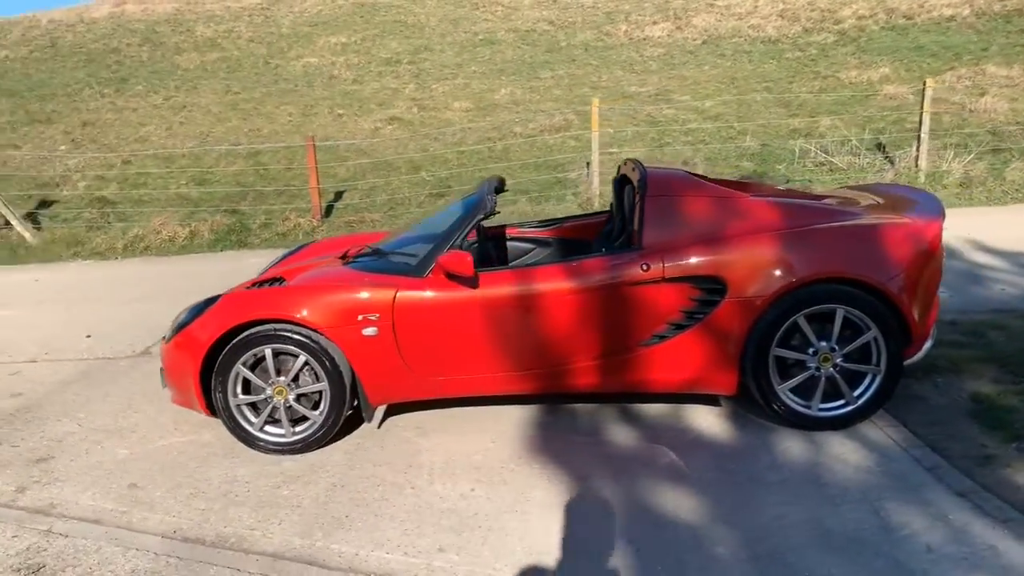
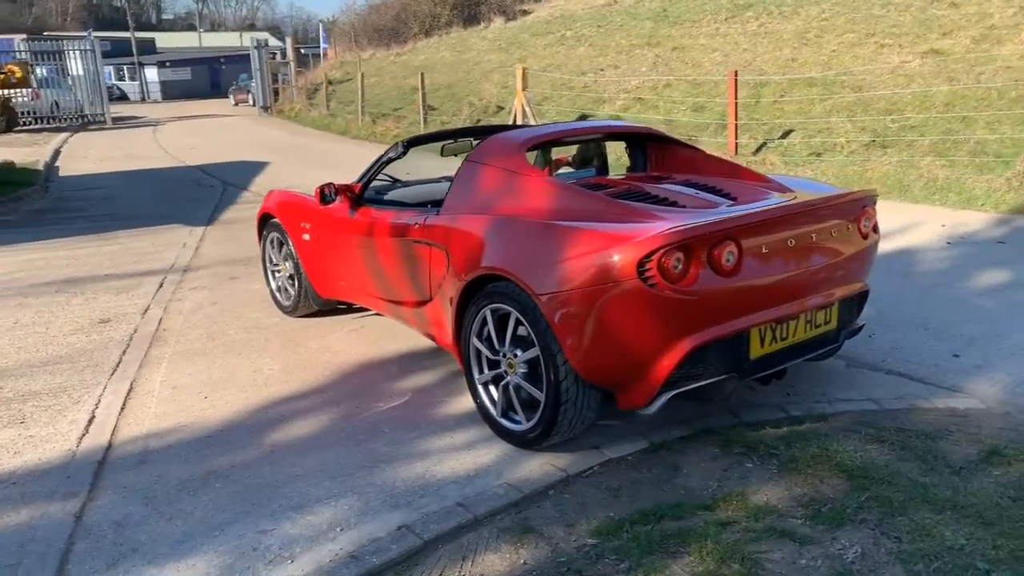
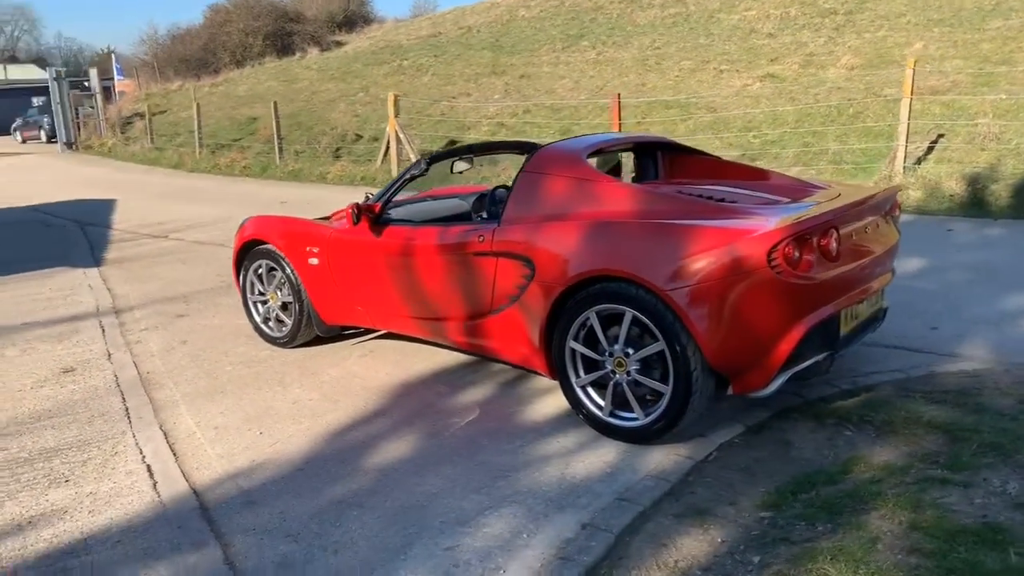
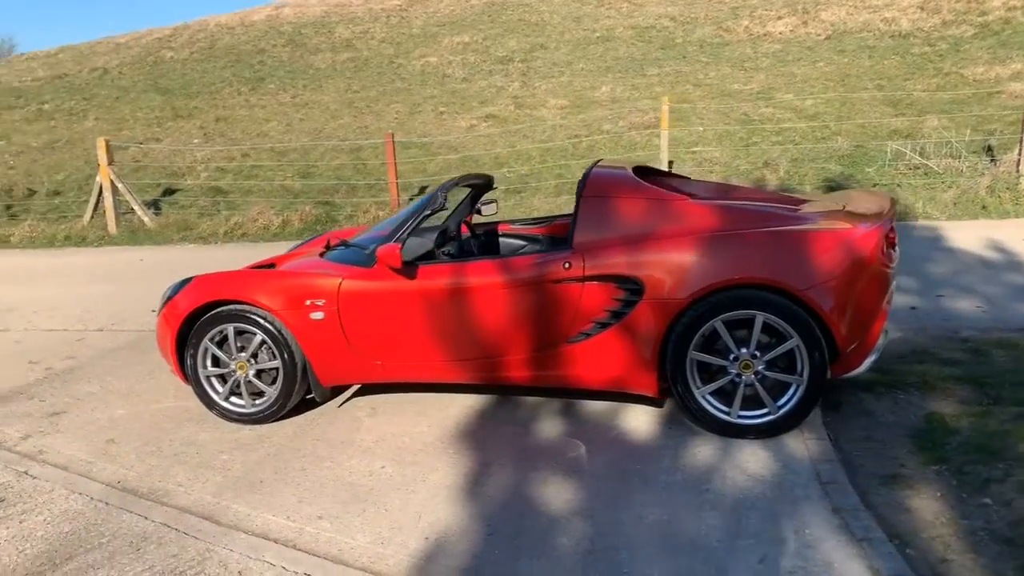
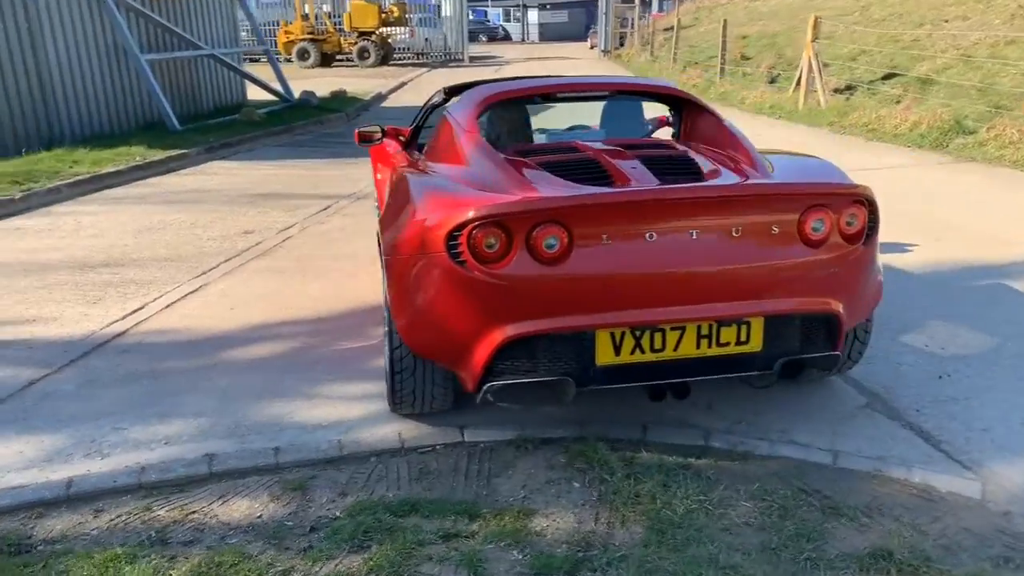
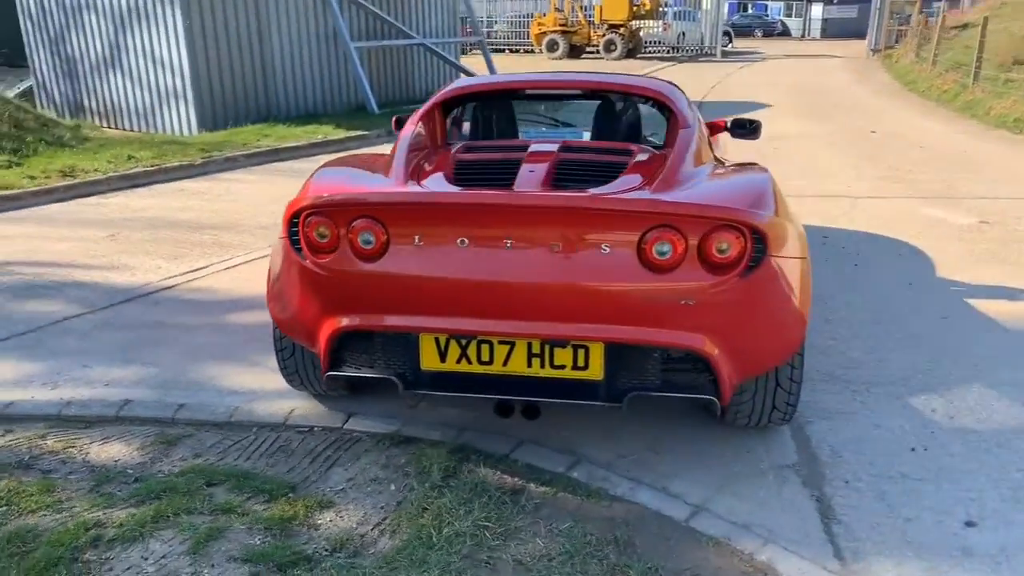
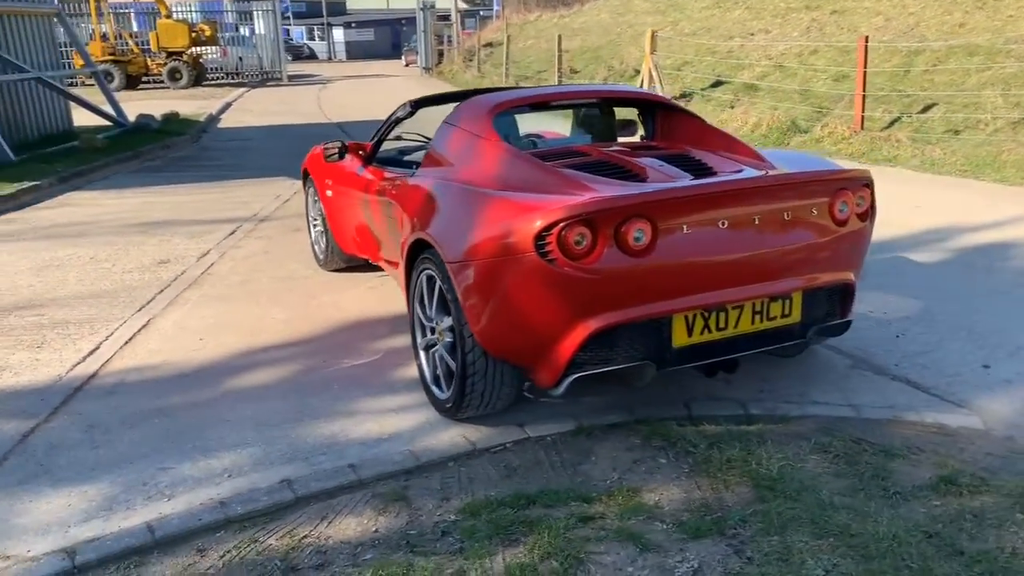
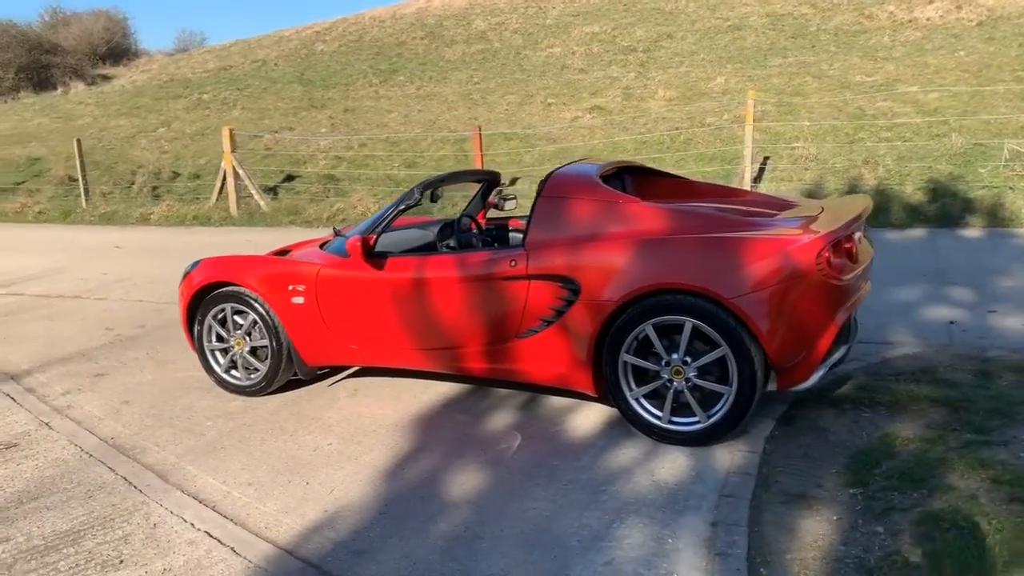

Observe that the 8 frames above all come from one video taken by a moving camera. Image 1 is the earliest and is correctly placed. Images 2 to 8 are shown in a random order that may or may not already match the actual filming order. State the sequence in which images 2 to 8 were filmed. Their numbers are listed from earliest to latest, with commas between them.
4, 8, 3, 2, 7, 5, 6
